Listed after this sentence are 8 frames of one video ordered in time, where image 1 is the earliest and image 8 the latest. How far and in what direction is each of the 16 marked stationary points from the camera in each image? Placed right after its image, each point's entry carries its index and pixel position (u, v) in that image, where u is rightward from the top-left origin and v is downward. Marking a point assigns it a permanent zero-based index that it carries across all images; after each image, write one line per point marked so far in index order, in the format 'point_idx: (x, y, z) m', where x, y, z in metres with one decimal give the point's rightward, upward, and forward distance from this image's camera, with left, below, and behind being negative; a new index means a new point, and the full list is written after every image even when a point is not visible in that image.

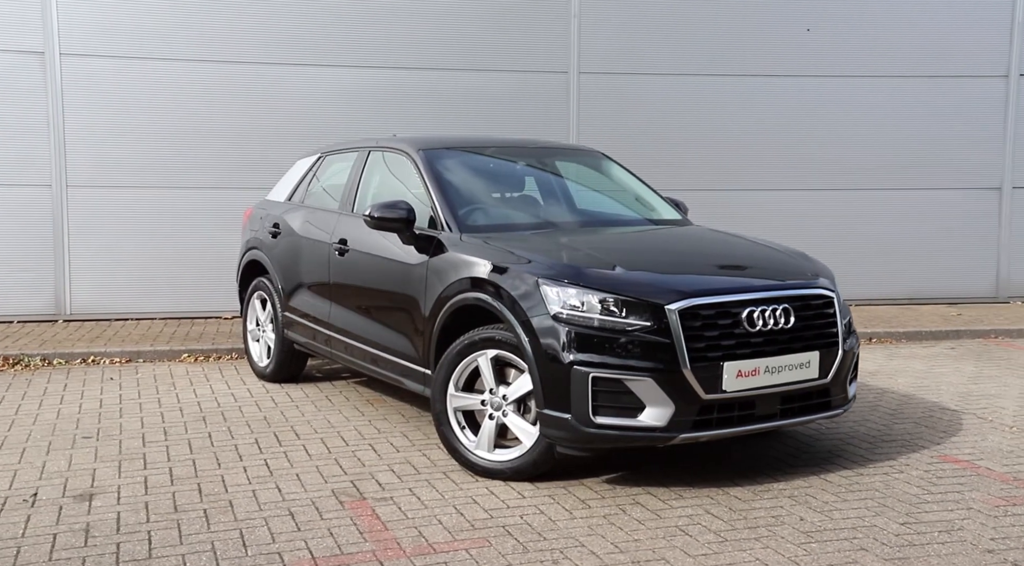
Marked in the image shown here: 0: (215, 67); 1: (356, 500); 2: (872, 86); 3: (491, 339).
0: (-3.0, +2.1, +10.1) m
1: (-0.7, -1.0, +4.7) m
2: (+3.8, +2.2, +11.6) m
3: (-0.1, -0.3, +5.0) m
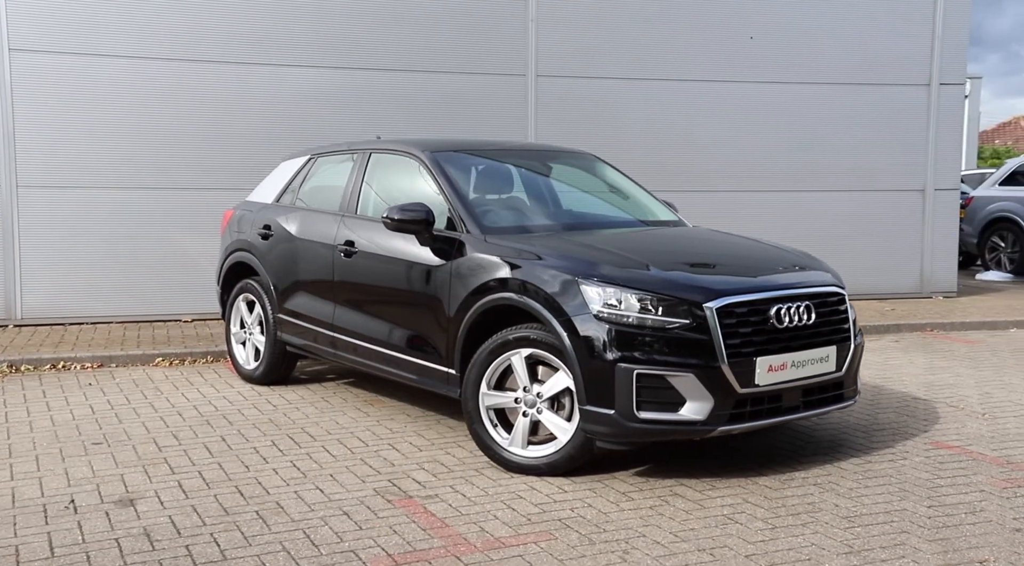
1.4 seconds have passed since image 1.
0: (-3.4, +2.1, +10.0) m
1: (-0.5, -1.0, +4.8) m
2: (+3.3, +2.2, +12.1) m
3: (+0.1, -0.3, +5.1) m
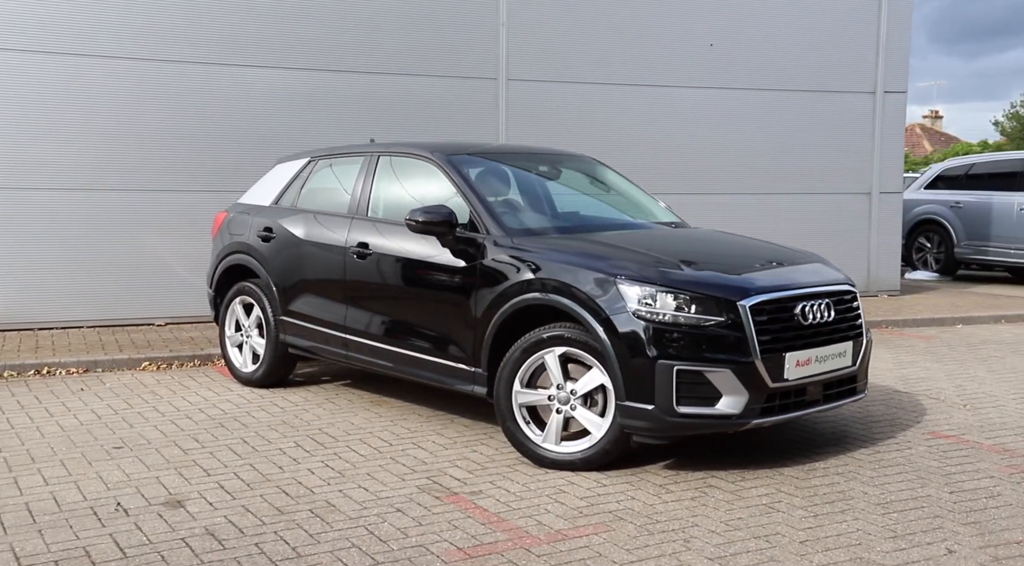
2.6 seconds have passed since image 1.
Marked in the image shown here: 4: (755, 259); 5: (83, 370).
0: (-3.6, +2.0, +9.8) m
1: (-0.3, -1.0, +4.9) m
2: (+2.9, +2.2, +12.4) m
3: (+0.2, -0.3, +5.3) m
4: (+1.3, +0.1, +5.6) m
5: (-3.3, -0.7, +8.1) m
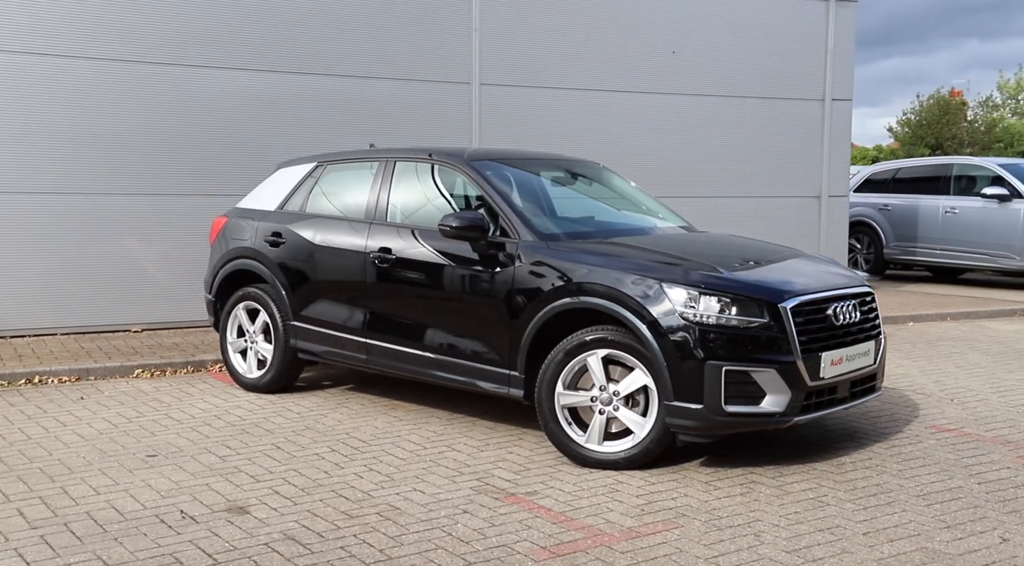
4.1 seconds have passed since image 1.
0: (-3.7, +2.0, +9.6) m
1: (0.0, -1.0, +5.0) m
2: (+2.5, +2.2, +12.8) m
3: (+0.5, -0.3, +5.4) m
4: (+1.5, +0.1, +5.8) m
5: (-3.3, -0.7, +7.9) m
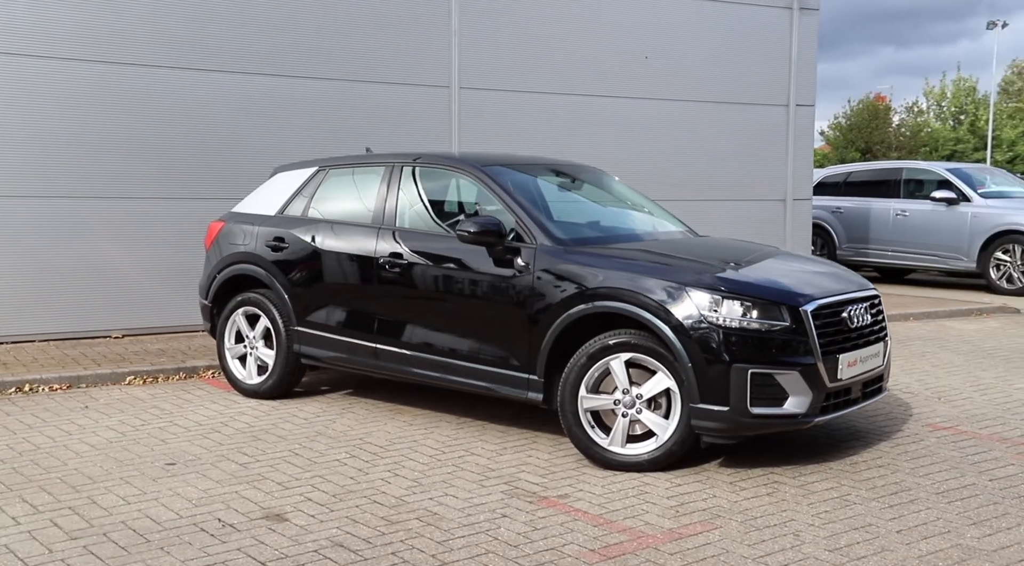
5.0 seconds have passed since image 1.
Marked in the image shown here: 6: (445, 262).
0: (-3.8, +1.9, +9.4) m
1: (+0.1, -1.0, +5.0) m
2: (+2.2, +2.1, +12.9) m
3: (+0.6, -0.3, +5.5) m
4: (+1.6, +0.1, +6.0) m
5: (-3.3, -0.8, +7.8) m
6: (-0.5, +0.2, +6.5) m
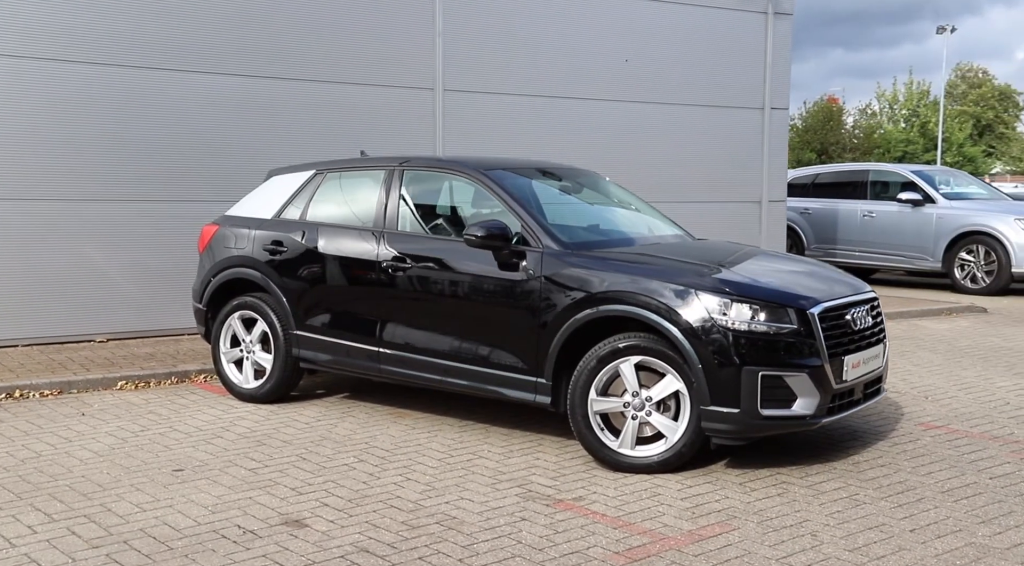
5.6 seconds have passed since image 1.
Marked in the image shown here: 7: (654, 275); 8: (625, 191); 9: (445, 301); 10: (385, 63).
0: (-3.9, +1.9, +9.3) m
1: (+0.2, -1.0, +5.0) m
2: (+2.0, +2.1, +13.0) m
3: (+0.6, -0.3, +5.5) m
4: (+1.6, +0.1, +6.0) m
5: (-3.3, -0.8, +7.7) m
6: (-0.5, +0.1, +6.5) m
7: (+0.7, 0.0, +5.6) m
8: (+0.8, +0.7, +7.8) m
9: (-0.4, -0.1, +6.3) m
10: (-1.3, +2.3, +10.9) m
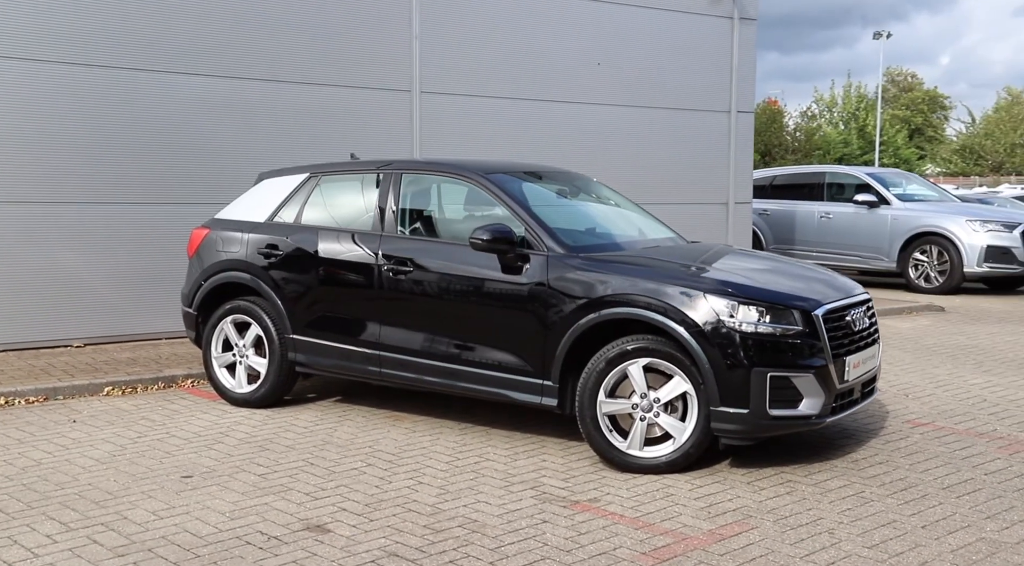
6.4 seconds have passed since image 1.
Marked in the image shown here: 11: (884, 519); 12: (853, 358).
0: (-4.1, +1.9, +9.2) m
1: (+0.3, -1.1, +5.1) m
2: (+1.7, +2.1, +13.2) m
3: (+0.7, -0.3, +5.6) m
4: (+1.7, +0.1, +6.2) m
5: (-3.3, -0.8, +7.6) m
6: (-0.5, +0.1, +6.5) m
7: (+0.8, 0.0, +5.7) m
8: (+0.8, +0.7, +7.9) m
9: (-0.3, -0.1, +6.3) m
10: (-1.5, +2.2, +10.9) m
11: (+1.7, -1.1, +4.9) m
12: (+1.9, -0.4, +5.8) m
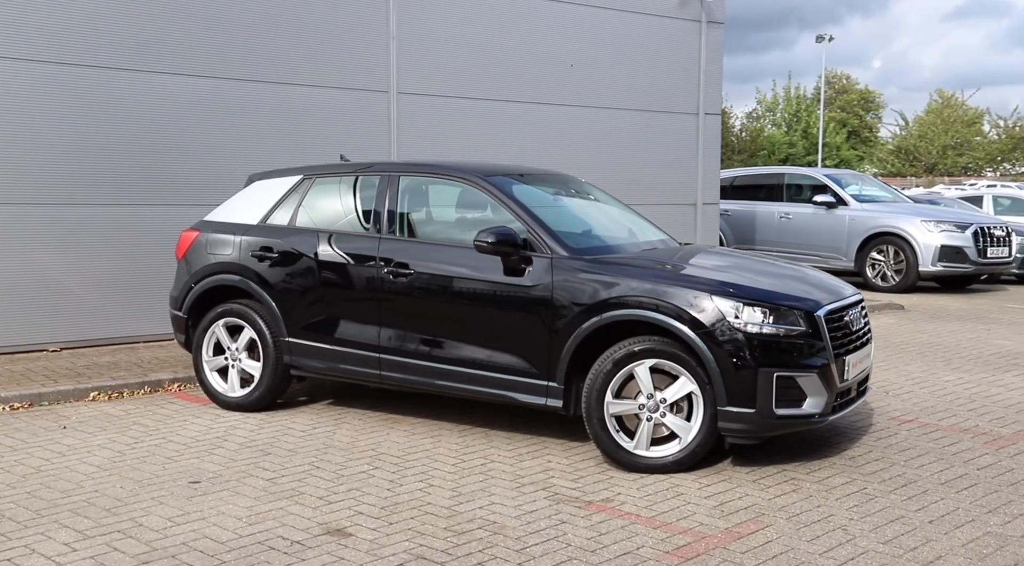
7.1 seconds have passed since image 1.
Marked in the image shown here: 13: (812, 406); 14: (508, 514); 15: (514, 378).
0: (-4.2, +1.8, +9.0) m
1: (+0.4, -1.1, +5.1) m
2: (+1.3, +2.1, +13.3) m
3: (+0.7, -0.4, +5.7) m
4: (+1.7, +0.1, +6.3) m
5: (-3.4, -0.9, +7.4) m
6: (-0.5, +0.1, +6.5) m
7: (+0.8, 0.0, +5.8) m
8: (+0.7, +0.6, +7.9) m
9: (-0.3, -0.1, +6.4) m
10: (-1.7, +2.2, +10.9) m
11: (+1.8, -1.1, +5.0) m
12: (+1.9, -0.4, +5.9) m
13: (+1.6, -0.7, +5.6) m
14: (0.0, -1.1, +4.9) m
15: (0.0, -0.6, +6.2) m
